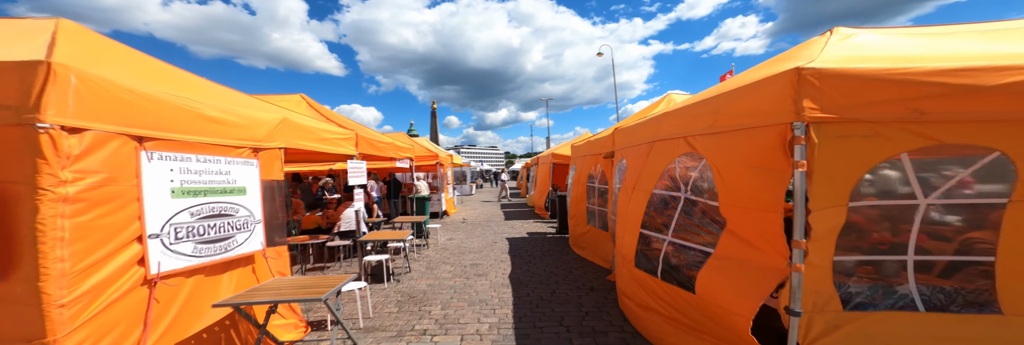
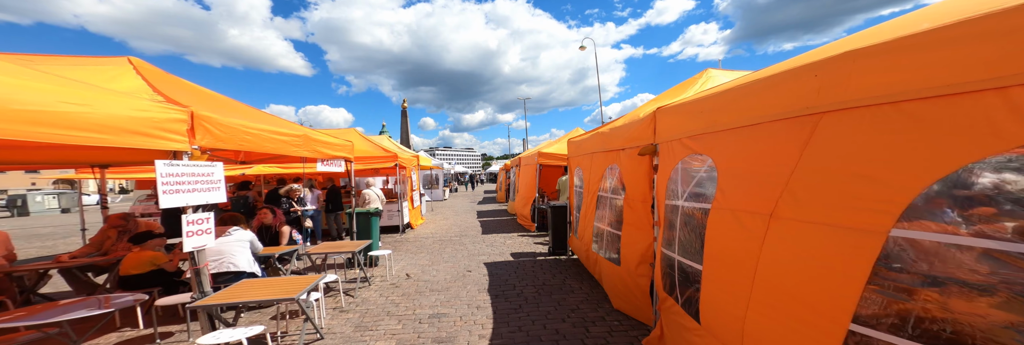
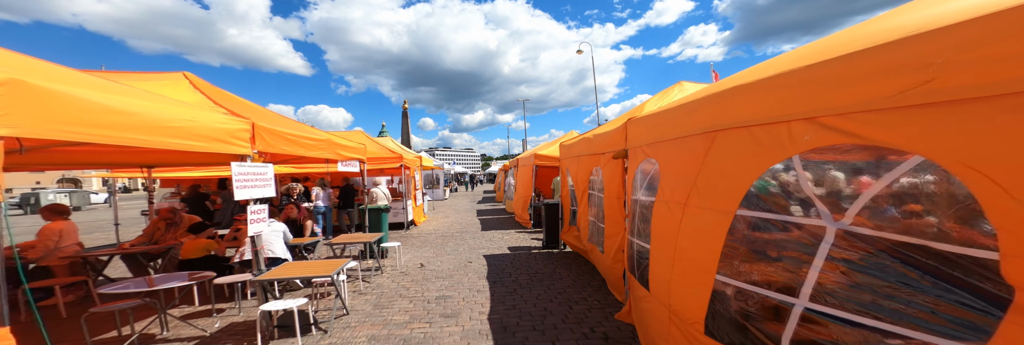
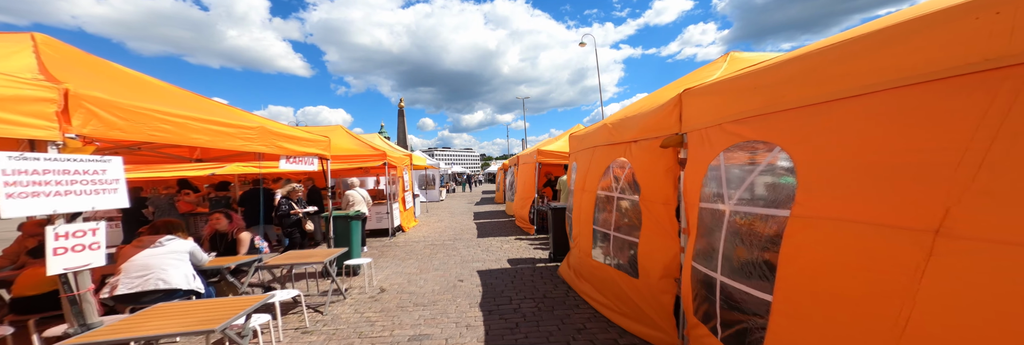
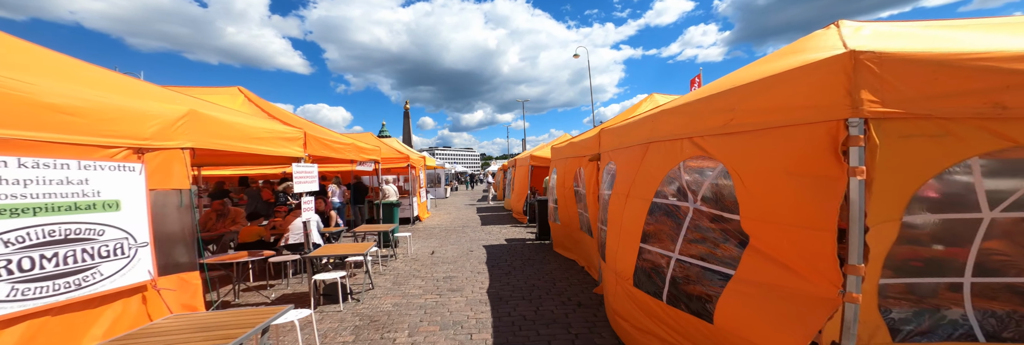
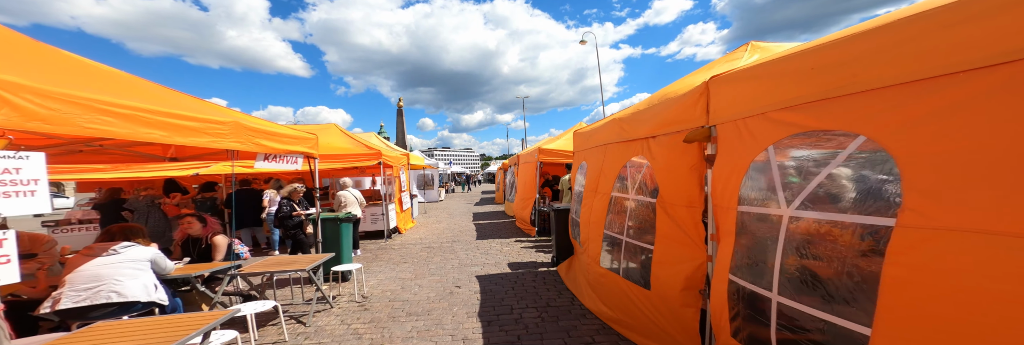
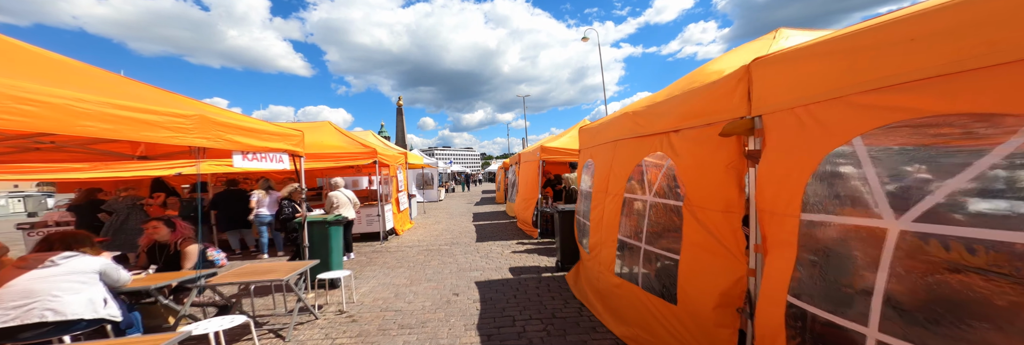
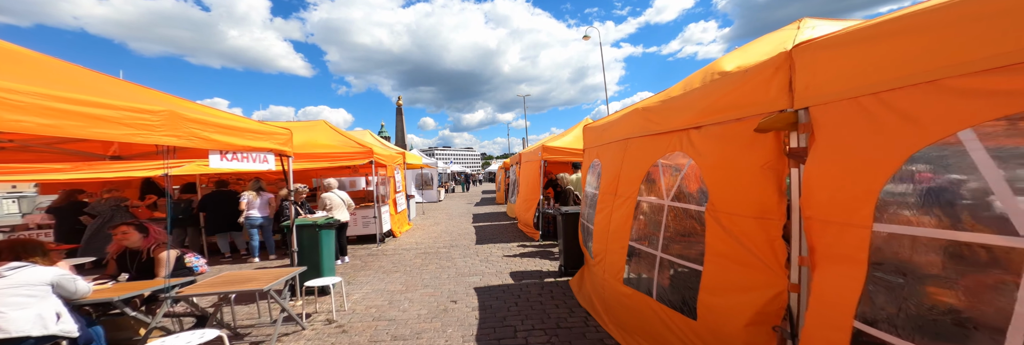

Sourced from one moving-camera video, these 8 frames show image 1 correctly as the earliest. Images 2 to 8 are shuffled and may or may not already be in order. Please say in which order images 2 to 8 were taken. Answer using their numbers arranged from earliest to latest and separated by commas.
5, 3, 2, 4, 6, 7, 8
